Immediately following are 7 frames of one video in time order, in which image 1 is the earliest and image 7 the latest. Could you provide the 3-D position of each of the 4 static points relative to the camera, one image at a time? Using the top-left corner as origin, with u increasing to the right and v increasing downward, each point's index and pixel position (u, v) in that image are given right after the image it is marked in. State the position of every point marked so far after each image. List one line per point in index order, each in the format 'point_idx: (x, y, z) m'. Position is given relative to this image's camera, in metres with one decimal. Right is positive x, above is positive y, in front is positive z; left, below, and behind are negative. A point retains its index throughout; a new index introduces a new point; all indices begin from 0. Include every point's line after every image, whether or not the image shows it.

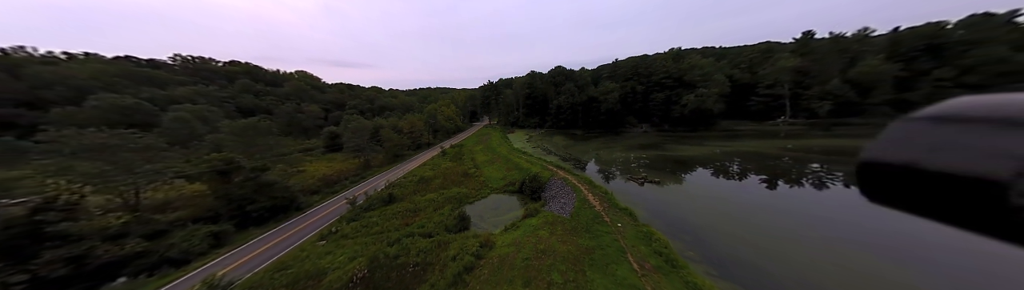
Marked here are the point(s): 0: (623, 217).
0: (+10.3, -6.8, +18.5) m
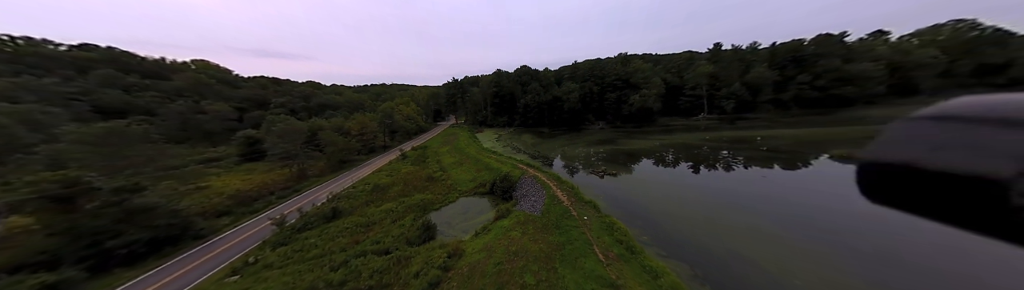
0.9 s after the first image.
0: (+7.5, -6.3, +19.0) m
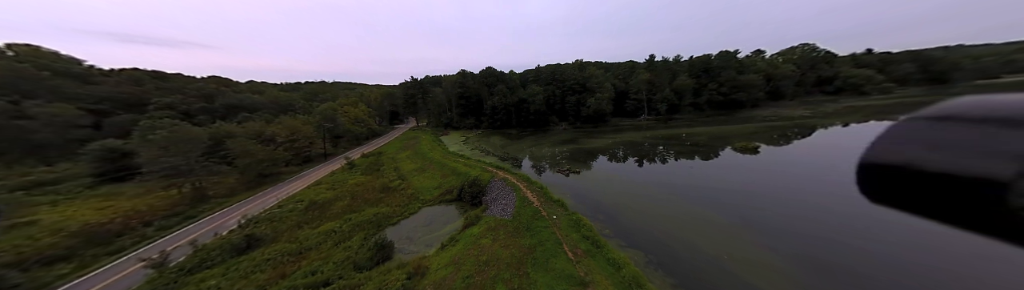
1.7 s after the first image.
0: (+4.5, -6.3, +19.2) m
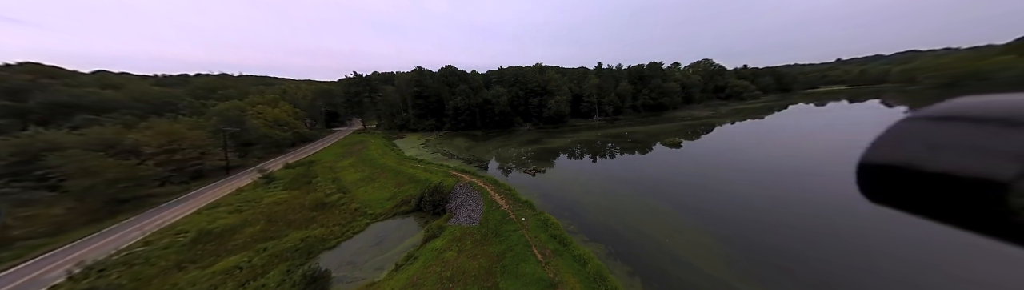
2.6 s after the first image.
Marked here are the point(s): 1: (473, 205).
0: (+1.3, -6.3, +18.7) m
1: (-3.9, -6.0, +20.1) m
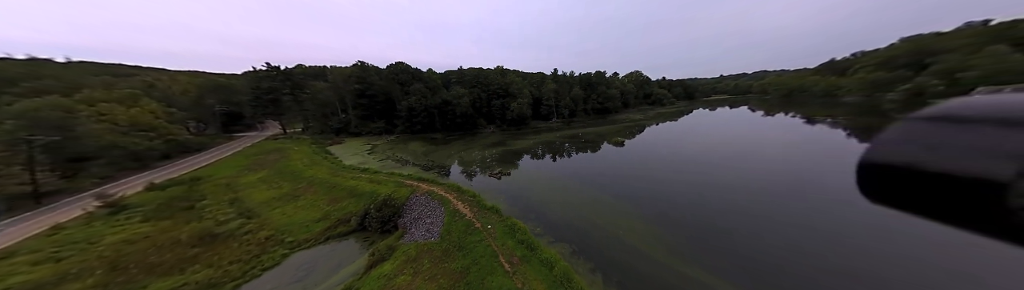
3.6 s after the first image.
0: (-1.9, -6.5, +17.4) m
1: (-7.3, -6.4, +17.8) m
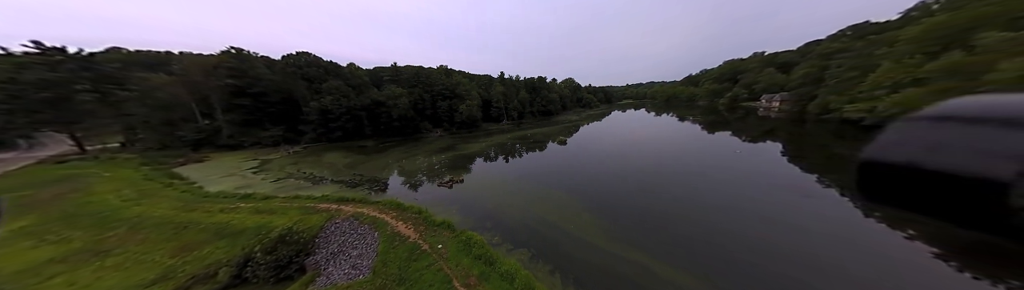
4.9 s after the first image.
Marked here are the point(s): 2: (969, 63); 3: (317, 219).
0: (-5.7, -6.8, +14.8) m
1: (-10.9, -7.1, +13.9) m
2: (+33.6, +6.0, +14.5) m
3: (-16.1, -6.0, +15.9) m
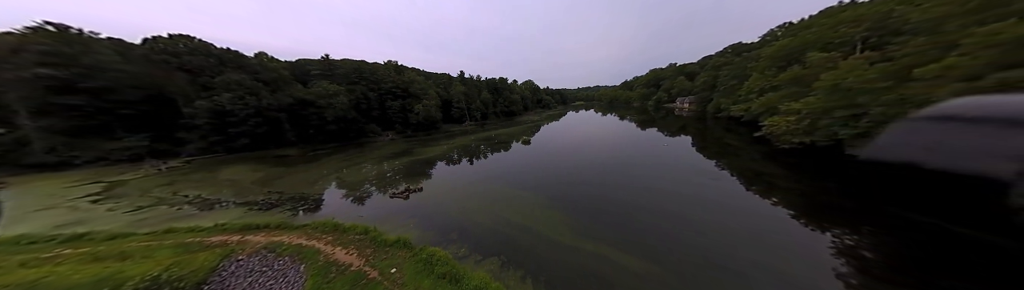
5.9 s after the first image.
0: (-8.3, -7.2, +12.7) m
1: (-13.3, -7.7, +10.8) m
2: (+29.8, +7.2, +19.6) m
3: (-18.7, -6.8, +11.9) m
